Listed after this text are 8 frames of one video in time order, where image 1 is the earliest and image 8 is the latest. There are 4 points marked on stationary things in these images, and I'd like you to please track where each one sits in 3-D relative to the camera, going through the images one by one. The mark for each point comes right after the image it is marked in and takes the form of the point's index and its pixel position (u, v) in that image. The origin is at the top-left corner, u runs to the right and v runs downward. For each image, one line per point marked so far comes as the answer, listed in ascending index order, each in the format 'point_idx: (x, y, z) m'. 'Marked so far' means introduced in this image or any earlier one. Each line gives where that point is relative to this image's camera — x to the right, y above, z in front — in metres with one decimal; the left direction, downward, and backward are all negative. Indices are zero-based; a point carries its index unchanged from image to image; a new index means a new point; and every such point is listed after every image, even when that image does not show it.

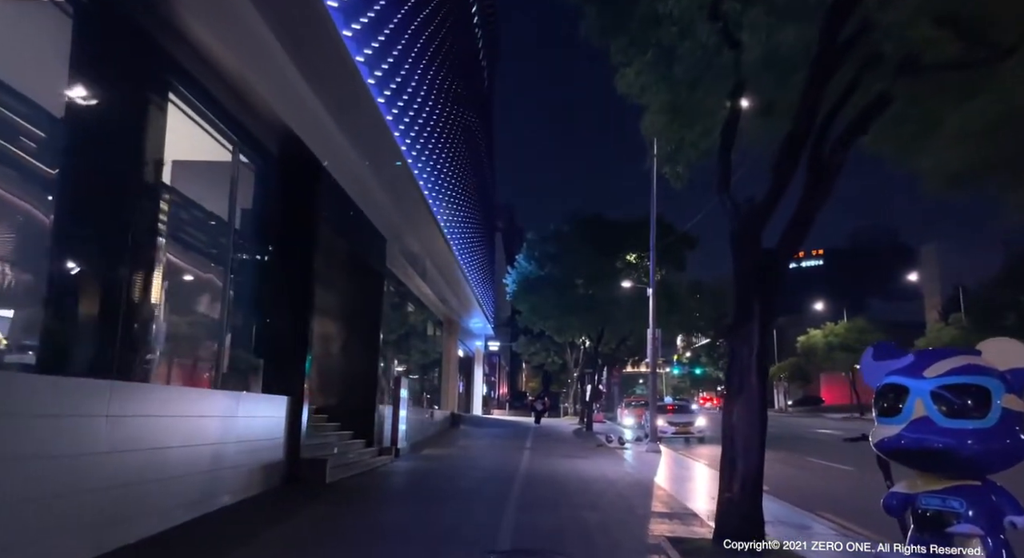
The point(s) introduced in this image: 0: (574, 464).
0: (+1.6, -4.6, +17.4) m
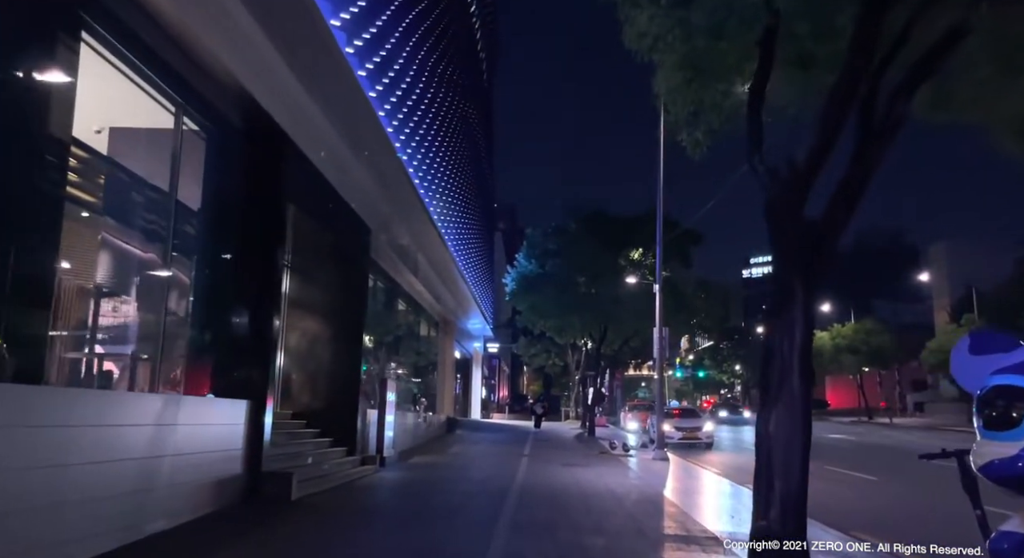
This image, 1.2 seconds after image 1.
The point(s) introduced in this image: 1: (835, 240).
0: (+1.5, -4.5, +16.1) m
1: (+2.8, +0.3, +6.1) m
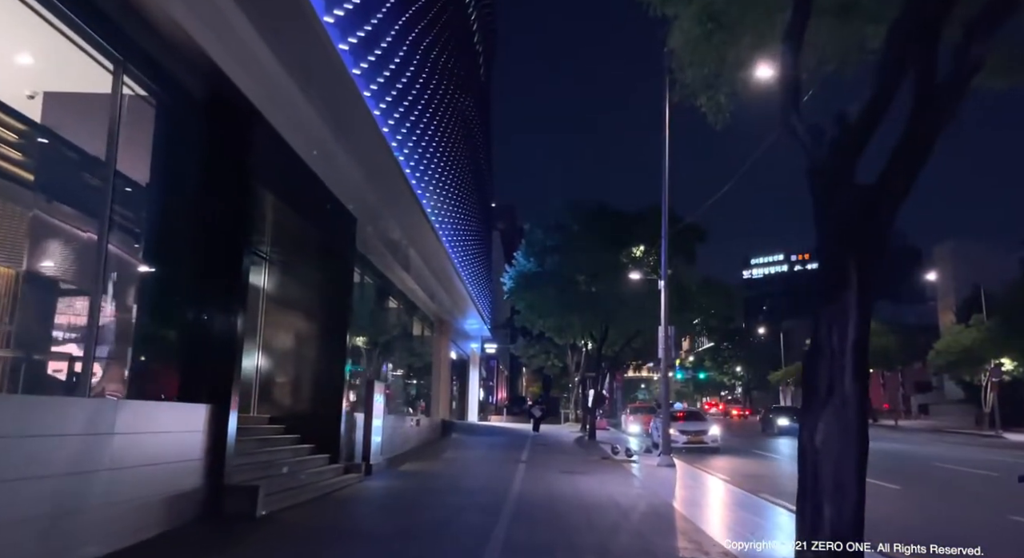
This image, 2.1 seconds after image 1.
0: (+1.4, -4.4, +15.0) m
1: (+2.8, +0.5, +5.0) m
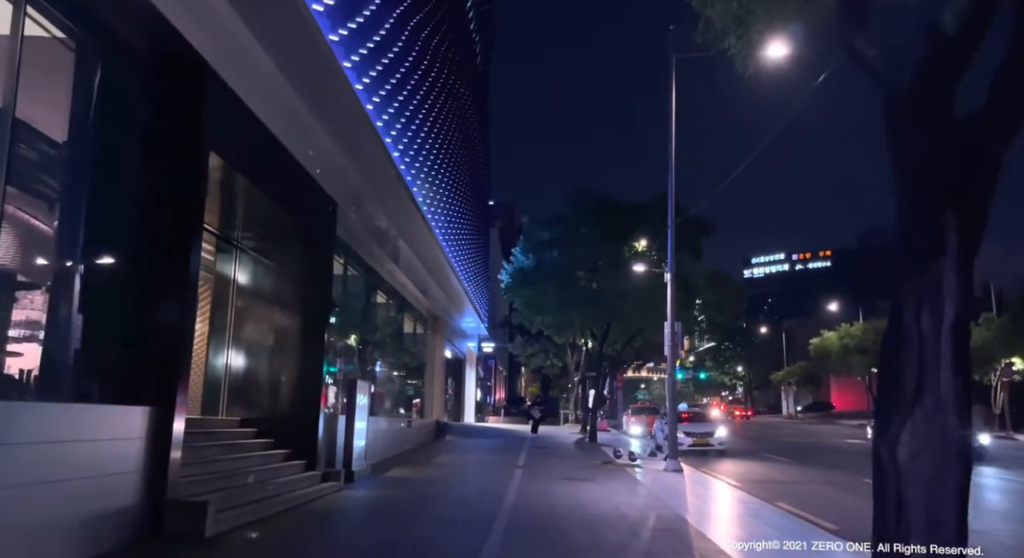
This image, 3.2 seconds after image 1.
0: (+1.3, -4.2, +13.8) m
1: (+2.7, +0.7, +3.8) m
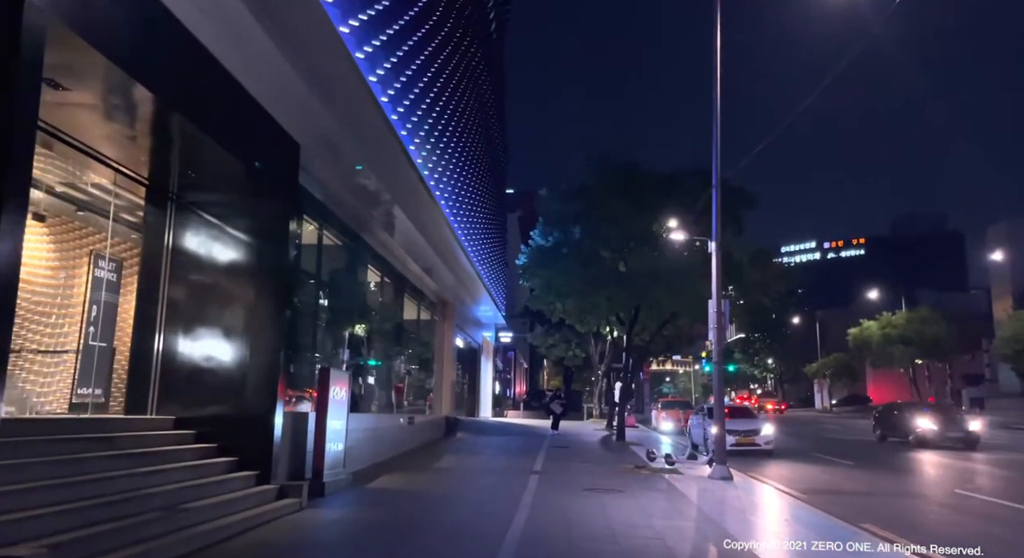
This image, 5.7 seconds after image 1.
0: (+1.5, -3.6, +11.0) m
1: (+2.5, +1.2, +0.9) m
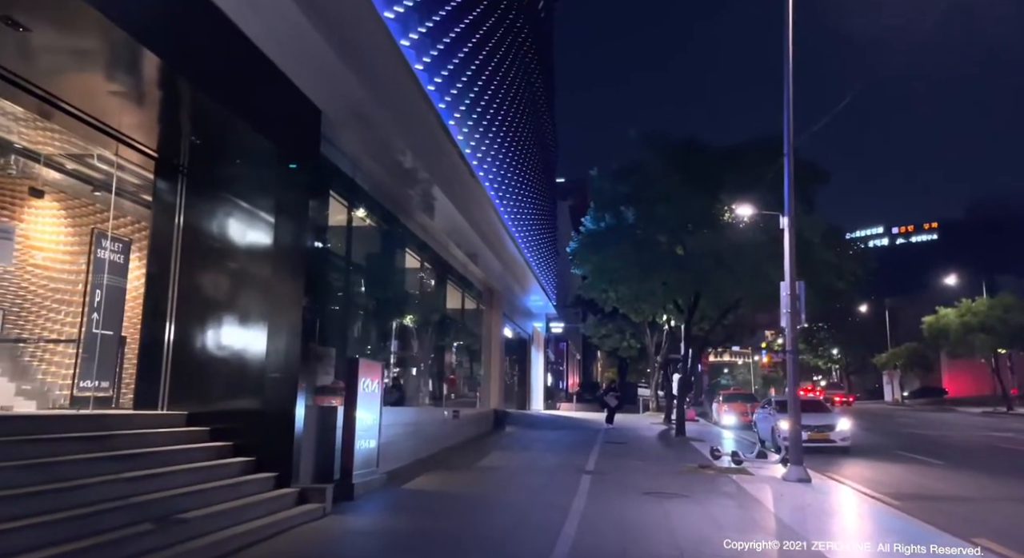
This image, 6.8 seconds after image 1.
0: (+2.2, -3.2, +9.6) m
1: (+2.4, +1.4, -0.5) m
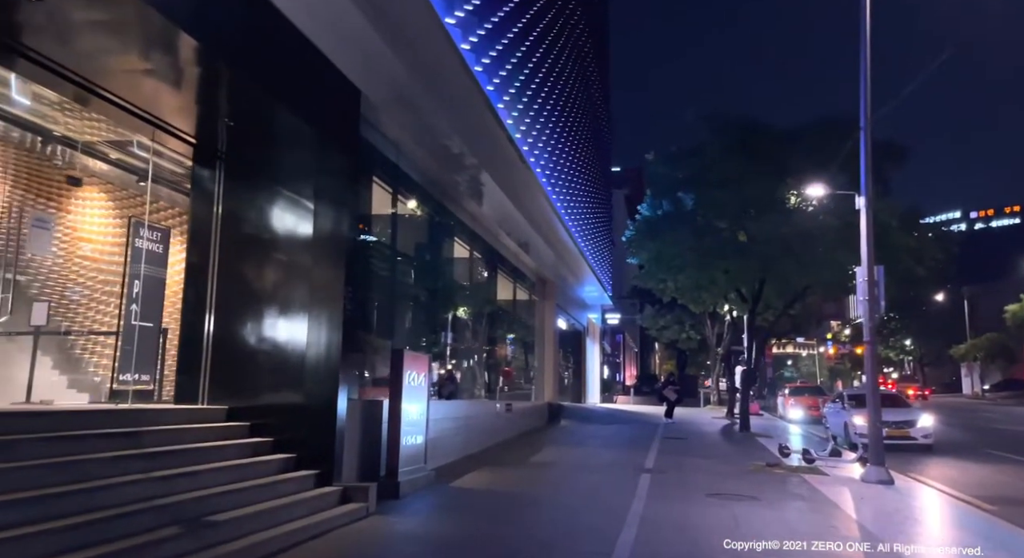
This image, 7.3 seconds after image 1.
0: (+2.9, -3.0, +8.9) m
1: (+2.2, +1.5, -1.3) m
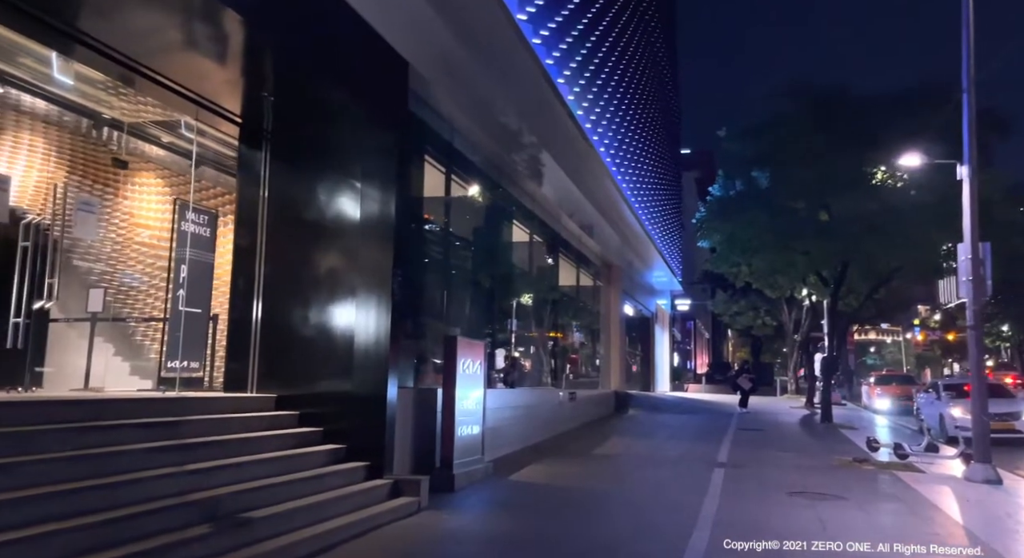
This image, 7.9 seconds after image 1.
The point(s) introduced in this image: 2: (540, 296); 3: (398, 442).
0: (+3.6, -2.8, +8.0) m
1: (+1.9, +1.6, -2.1) m
2: (+0.7, -0.4, +17.1) m
3: (-1.4, -2.0, +8.8) m
